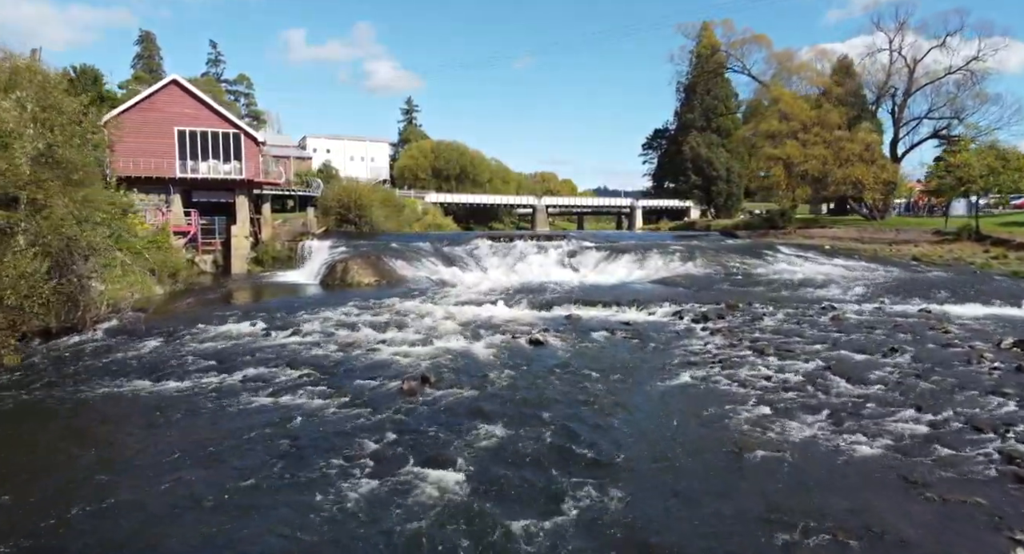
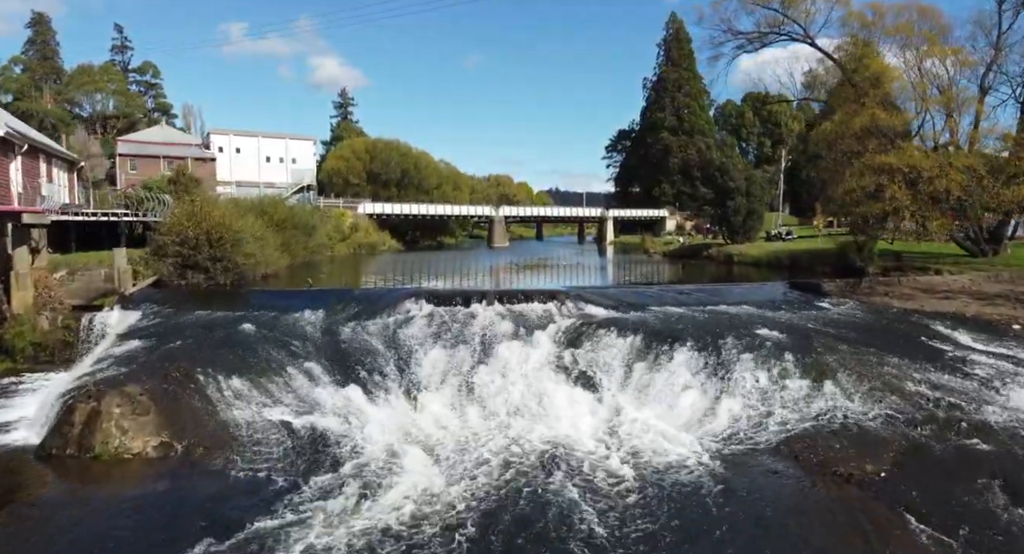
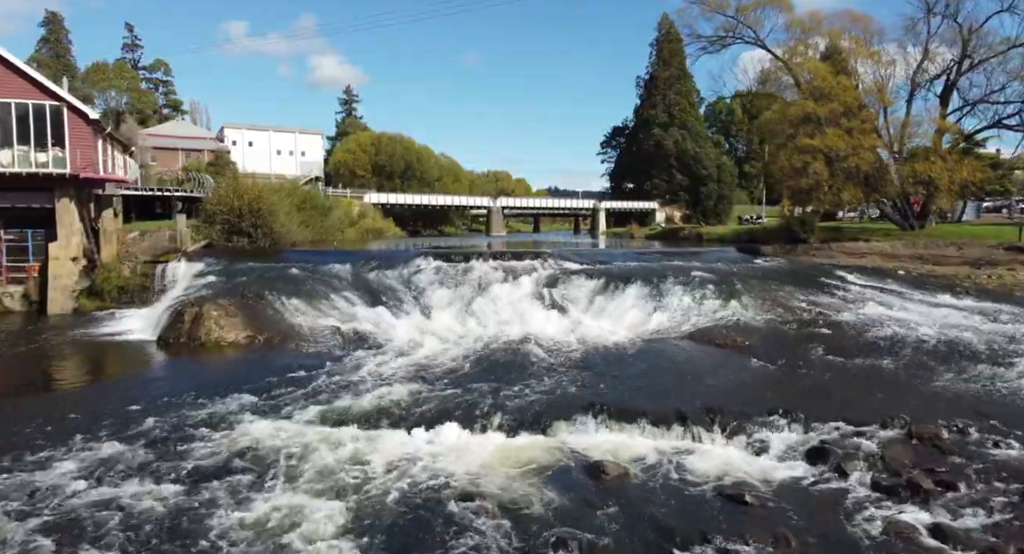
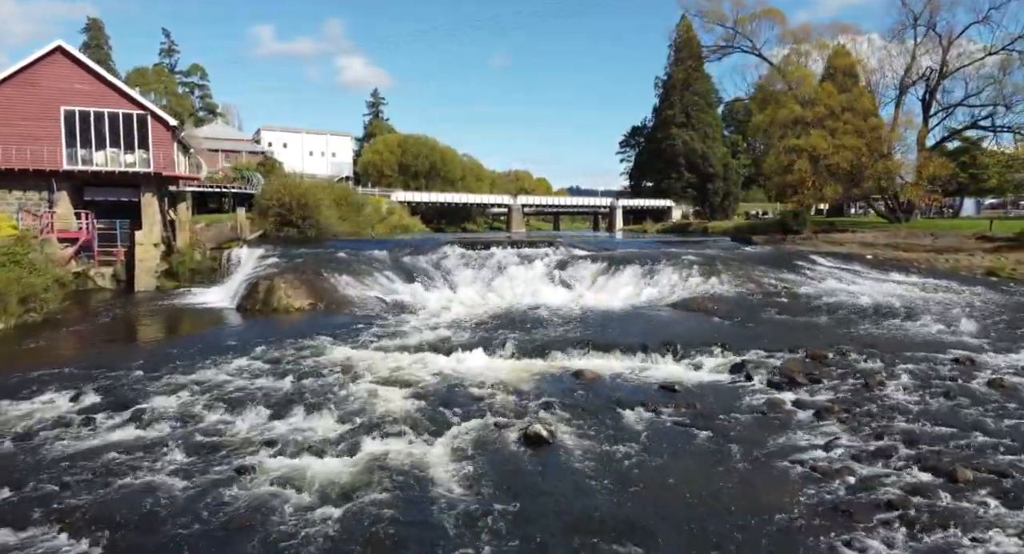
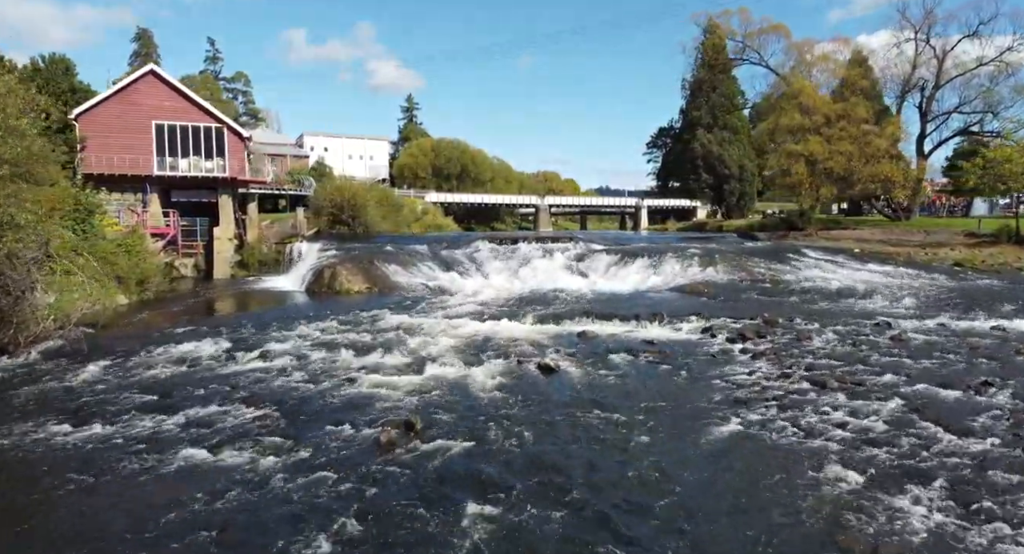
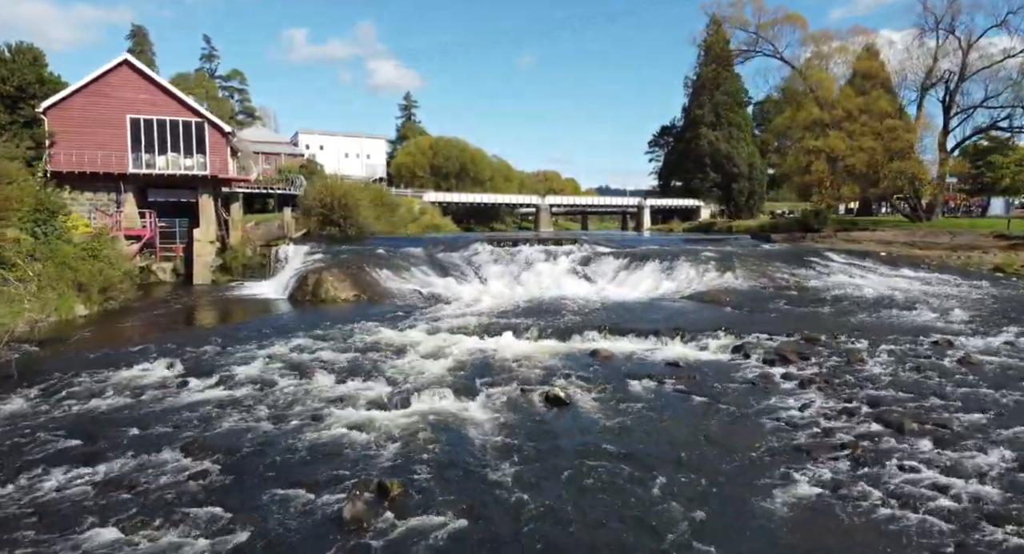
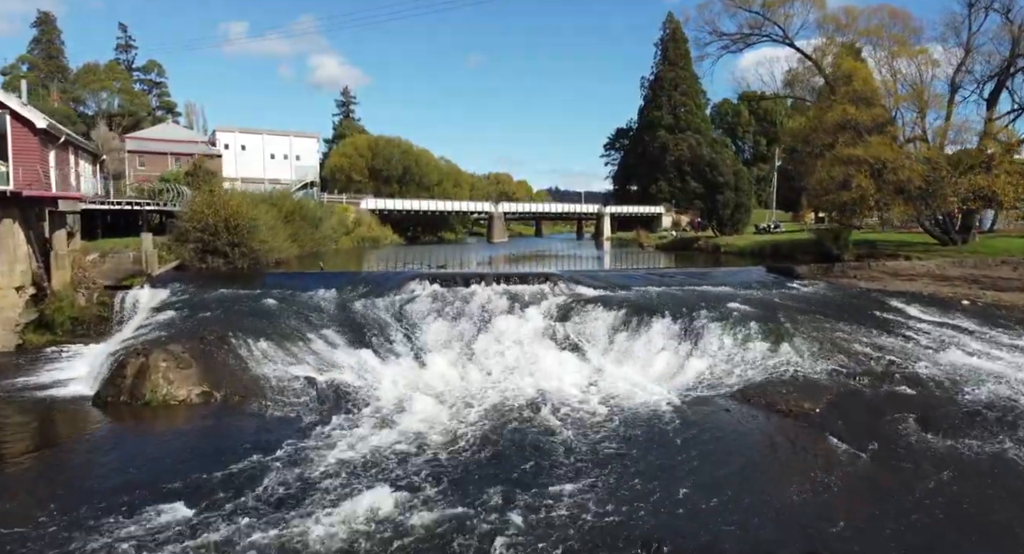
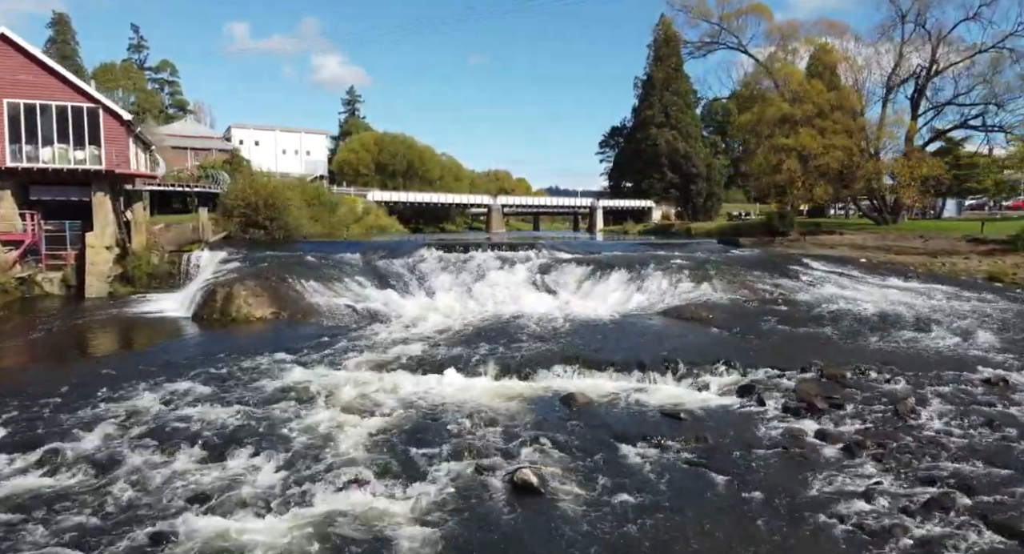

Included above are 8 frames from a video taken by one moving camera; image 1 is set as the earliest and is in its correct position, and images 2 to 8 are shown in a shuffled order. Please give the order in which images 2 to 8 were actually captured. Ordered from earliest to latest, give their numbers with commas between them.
5, 6, 4, 8, 3, 7, 2
